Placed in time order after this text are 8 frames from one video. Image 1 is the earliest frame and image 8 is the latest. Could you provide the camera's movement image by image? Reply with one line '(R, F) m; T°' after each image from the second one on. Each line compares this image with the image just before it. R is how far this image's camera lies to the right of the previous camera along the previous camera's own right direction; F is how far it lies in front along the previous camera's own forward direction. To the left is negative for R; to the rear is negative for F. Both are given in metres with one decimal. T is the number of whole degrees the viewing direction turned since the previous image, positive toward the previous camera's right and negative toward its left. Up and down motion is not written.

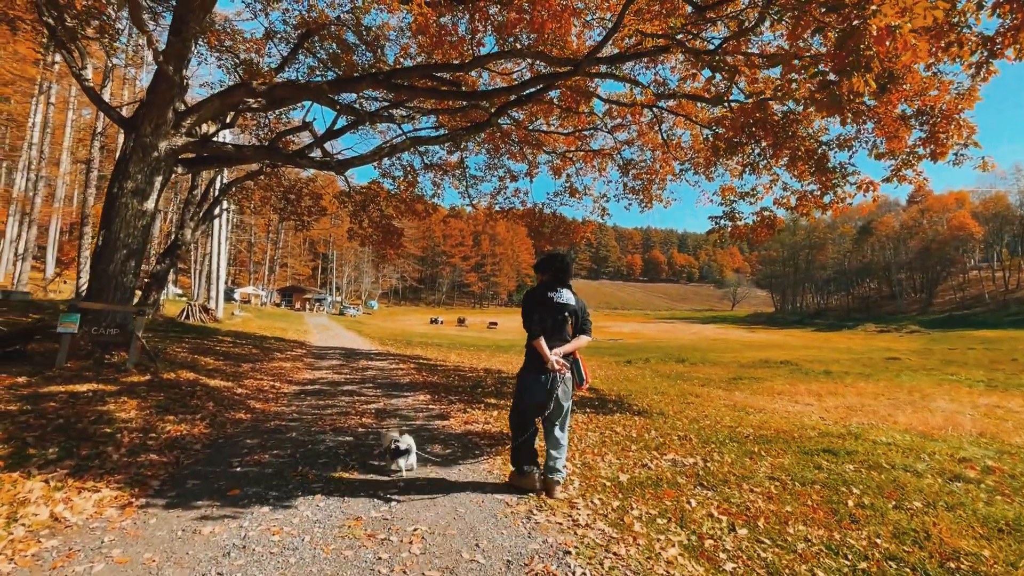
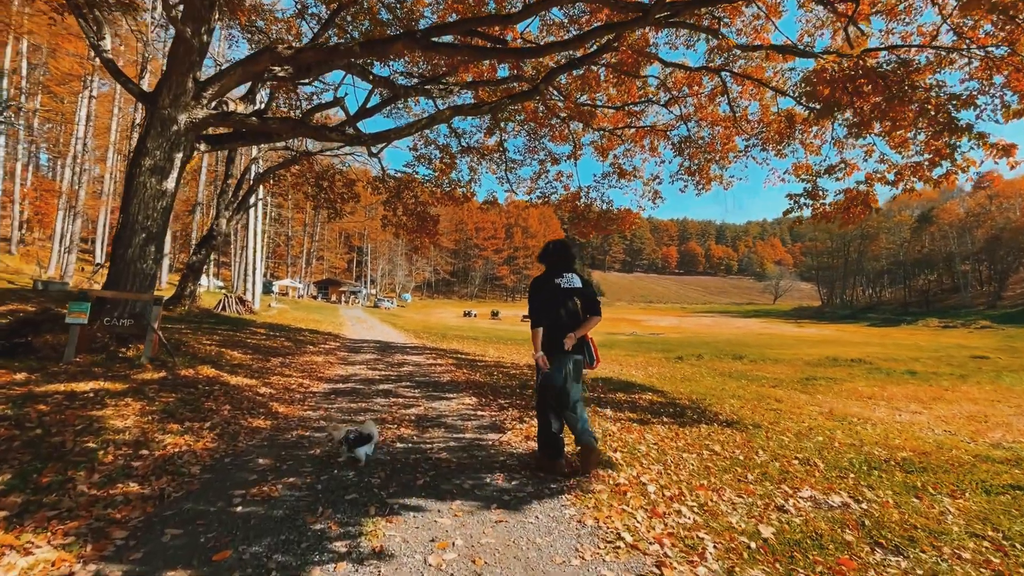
(-0.4, +1.2) m; -4°
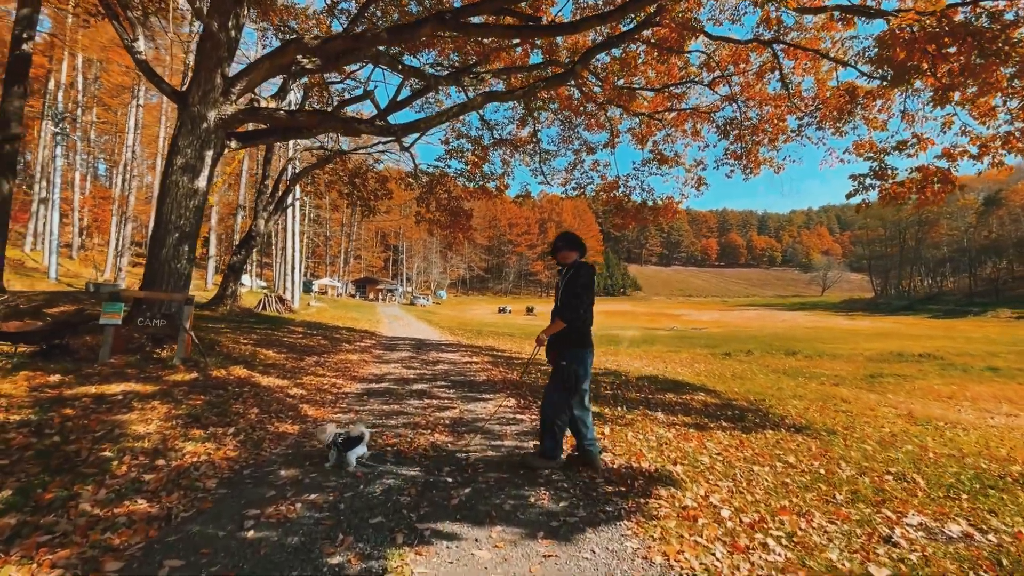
(-0.1, +0.5) m; -4°
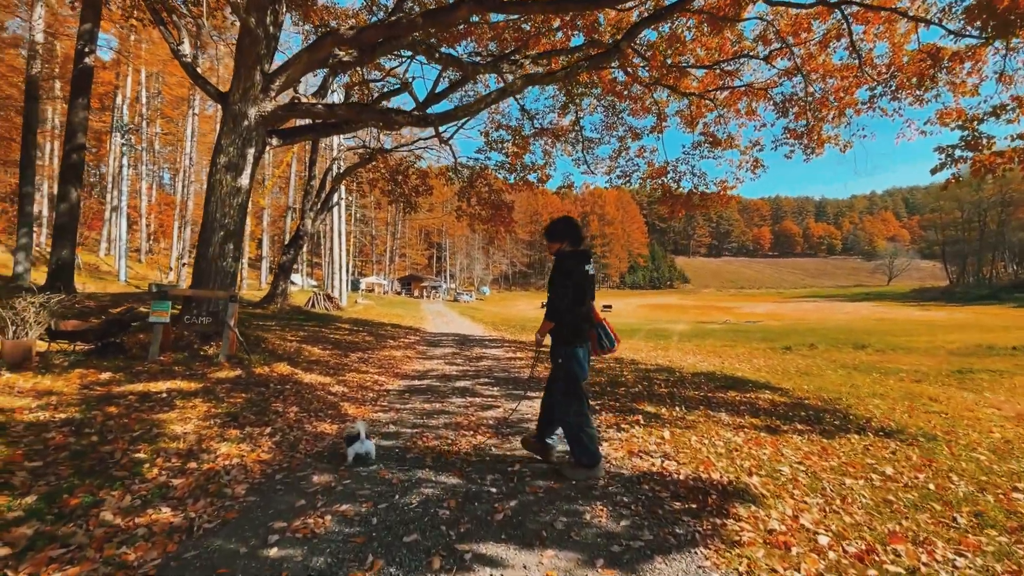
(0.0, +0.4) m; -5°
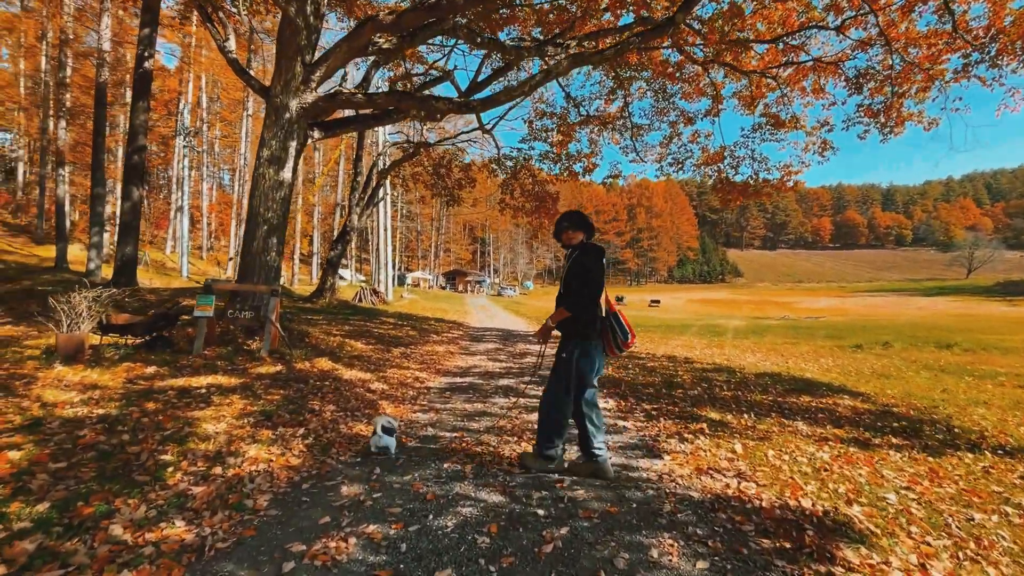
(0.0, +0.4) m; -5°
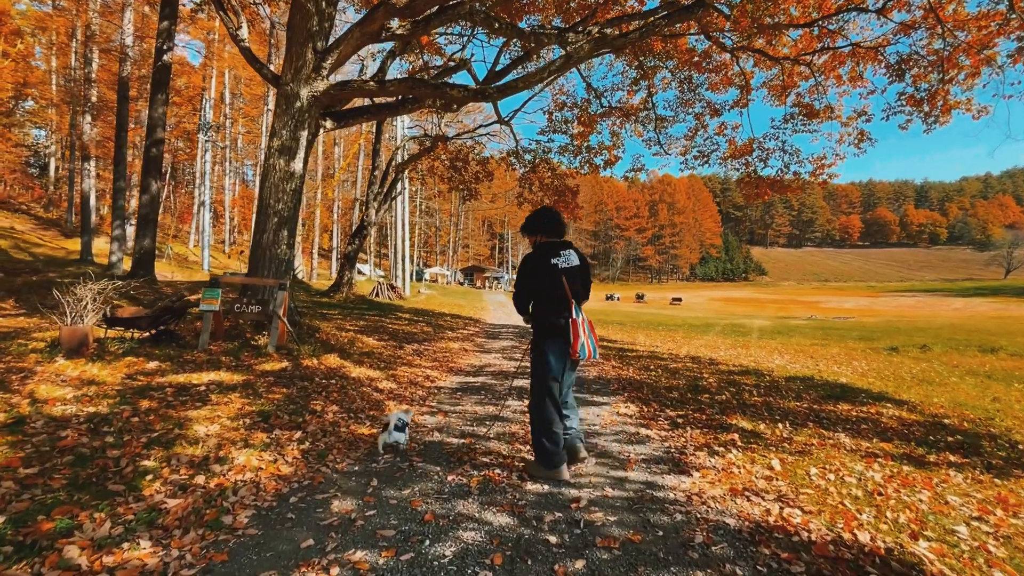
(0.0, +0.4) m; -2°
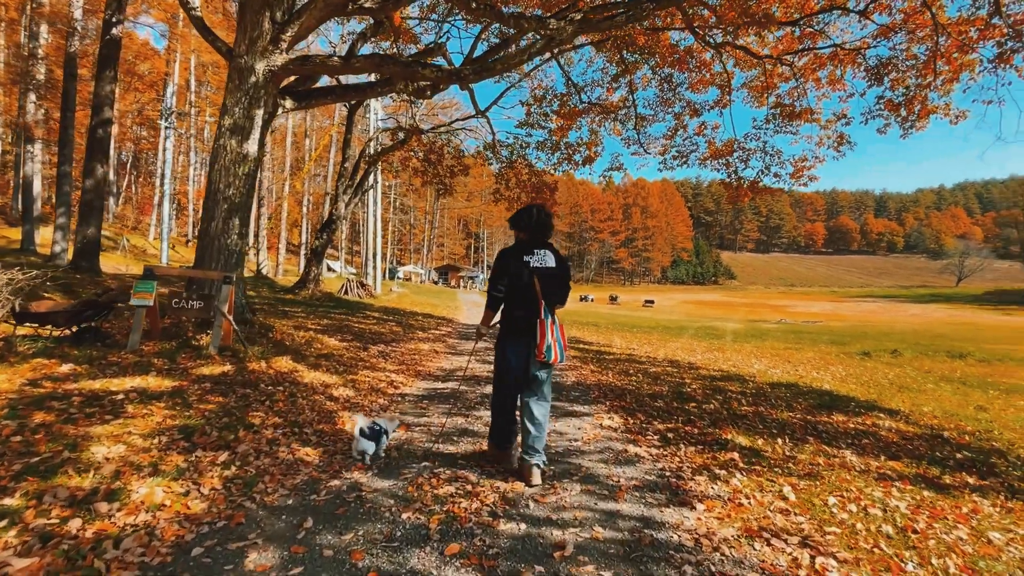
(0.0, +0.6) m; +3°
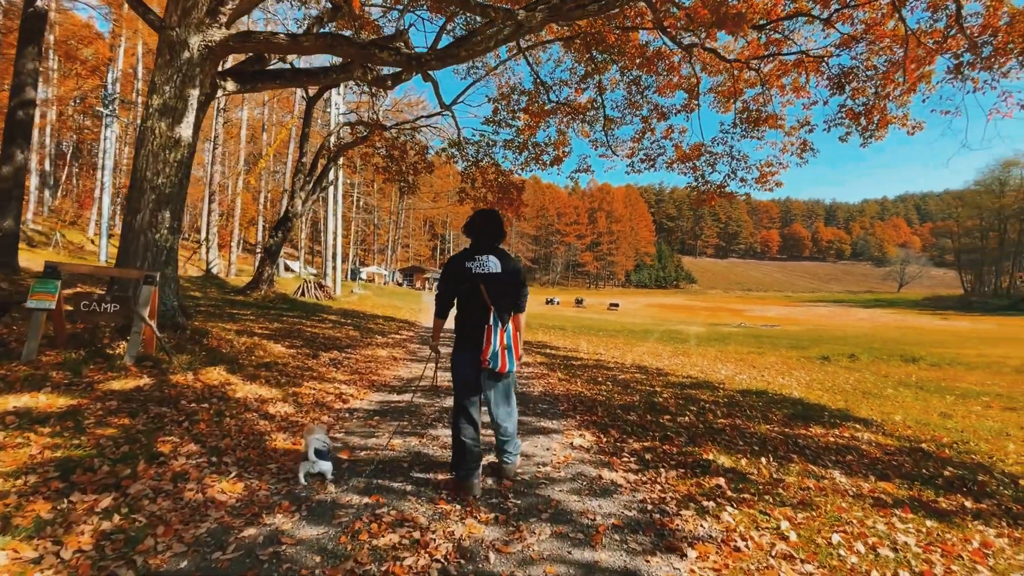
(0.0, +0.5) m; +4°
